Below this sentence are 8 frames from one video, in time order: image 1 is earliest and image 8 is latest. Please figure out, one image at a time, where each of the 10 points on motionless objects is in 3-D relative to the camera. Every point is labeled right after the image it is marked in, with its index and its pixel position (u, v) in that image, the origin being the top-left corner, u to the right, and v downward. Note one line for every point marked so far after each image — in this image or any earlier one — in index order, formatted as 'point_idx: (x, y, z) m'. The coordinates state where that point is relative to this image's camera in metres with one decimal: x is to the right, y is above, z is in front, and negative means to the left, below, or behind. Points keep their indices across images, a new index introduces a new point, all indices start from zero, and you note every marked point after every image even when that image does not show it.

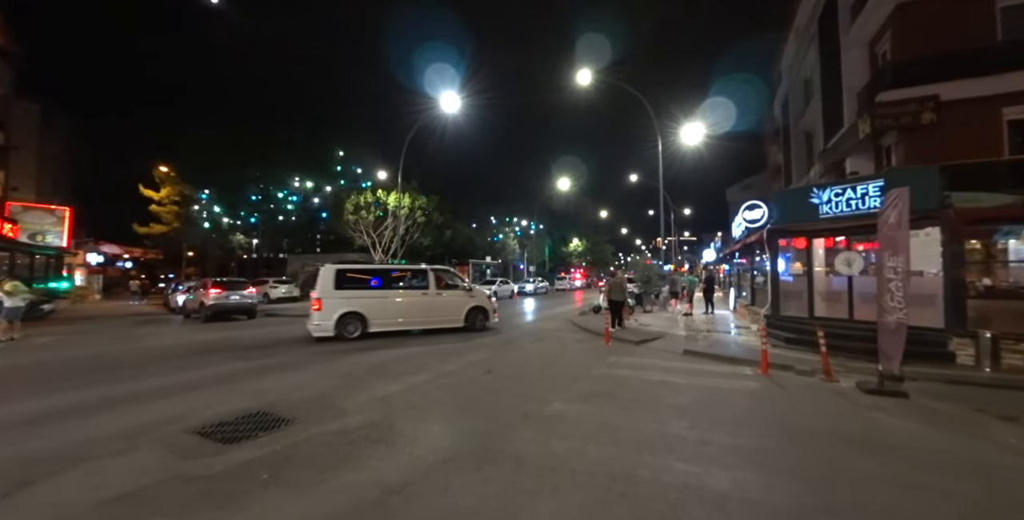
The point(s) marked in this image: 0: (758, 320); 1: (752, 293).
0: (+8.1, -2.0, +13.0) m
1: (+9.4, -1.3, +15.5) m
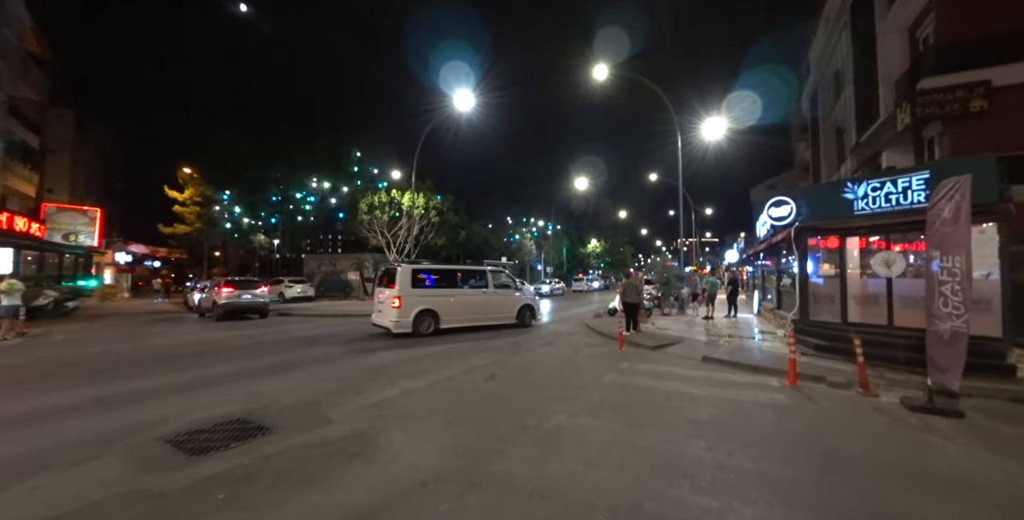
0: (+8.4, -2.1, +12.1) m
1: (+9.8, -1.3, +14.5) m
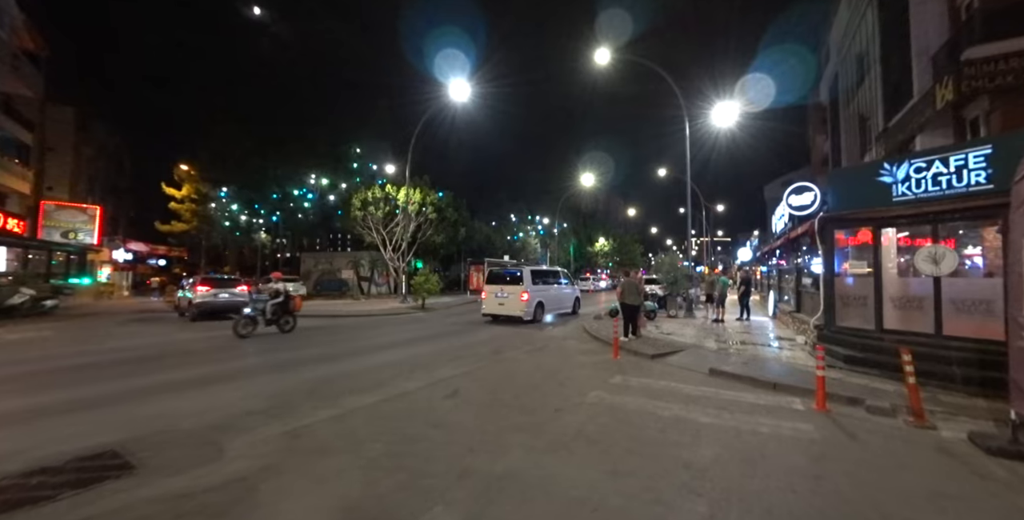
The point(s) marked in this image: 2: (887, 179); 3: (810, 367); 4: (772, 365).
0: (+7.9, -2.0, +10.6) m
1: (+9.4, -1.2, +13.0) m
2: (+7.6, +1.6, +8.0) m
3: (+5.8, -2.1, +7.7) m
4: (+5.3, -2.1, +8.0) m
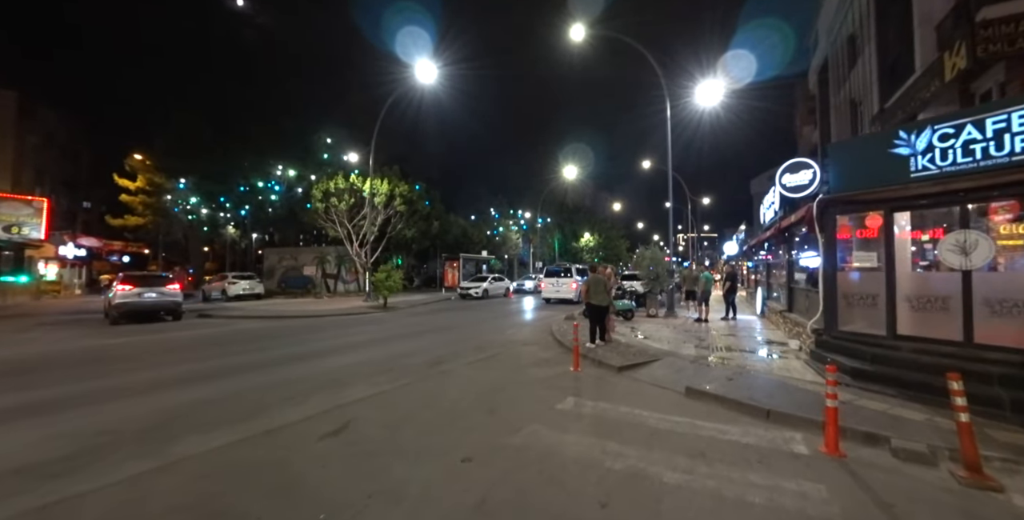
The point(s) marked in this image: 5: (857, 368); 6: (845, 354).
0: (+6.6, -1.8, +9.1) m
1: (+8.1, -1.0, +11.5) m
2: (+6.4, +1.8, +6.5) m
3: (+4.6, -1.9, +6.1) m
4: (+4.1, -2.0, +6.5) m
5: (+5.6, -1.7, +6.4) m
6: (+5.9, -1.7, +7.0) m
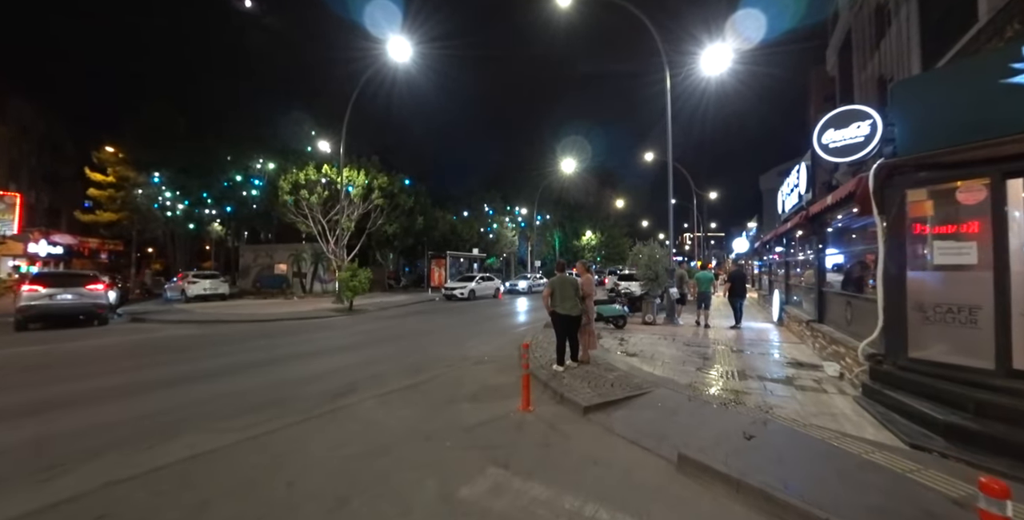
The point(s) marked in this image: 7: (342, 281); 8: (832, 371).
0: (+5.6, -1.7, +6.7) m
1: (+7.1, -0.9, +9.1) m
2: (+5.3, +1.9, +4.1) m
3: (+3.5, -1.9, +3.8) m
4: (+3.0, -1.9, +4.1) m
5: (+4.5, -1.6, +4.0) m
6: (+4.8, -1.6, +4.6) m
7: (-8.2, -1.0, +18.9) m
8: (+5.4, -1.9, +6.6) m
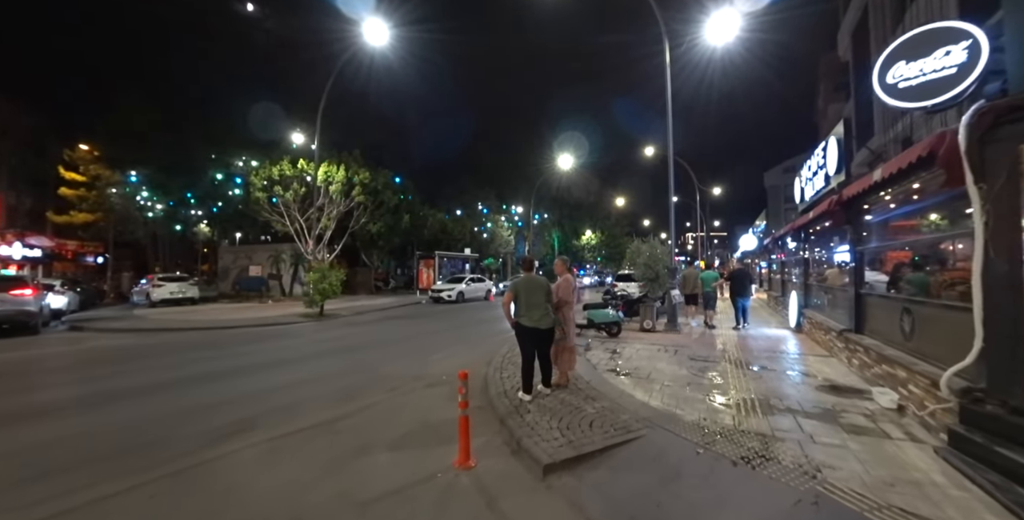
0: (+4.9, -1.6, +5.0) m
1: (+6.4, -0.8, +7.5) m
2: (+4.7, +2.0, +2.4) m
3: (+2.8, -1.8, +2.1) m
4: (+2.3, -1.8, +2.5) m
5: (+3.8, -1.6, +2.3) m
6: (+4.2, -1.5, +3.0) m
7: (-8.8, -1.0, +17.3) m
8: (+4.7, -1.8, +5.0) m
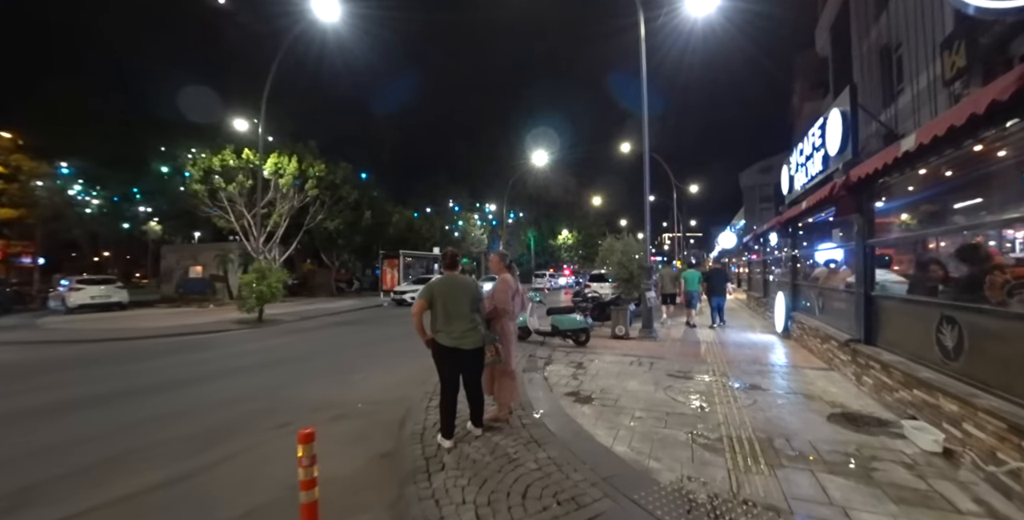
0: (+4.1, -1.5, +3.8) m
1: (+5.4, -0.8, +6.3) m
2: (+3.9, +2.1, +1.2) m
3: (+2.2, -1.7, +0.7) m
4: (+1.6, -1.7, +1.1) m
5: (+3.1, -1.5, +1.0) m
6: (+3.4, -1.4, +1.7) m
7: (-10.2, -1.0, +15.3) m
8: (+3.9, -1.7, +3.7) m
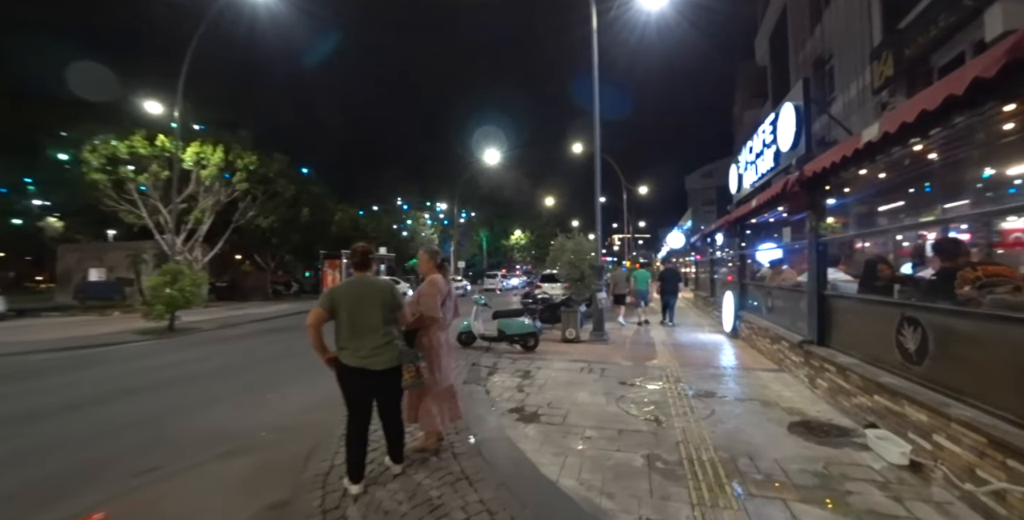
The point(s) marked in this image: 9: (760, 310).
0: (+3.5, -1.5, +3.5) m
1: (+4.5, -0.8, +6.1) m
2: (+3.6, +2.1, +0.9) m
3: (+1.9, -1.7, +0.3) m
4: (+1.3, -1.7, +0.5) m
5: (+2.8, -1.4, +0.6) m
6: (+3.1, -1.4, +1.3) m
7: (-12.0, -1.0, +13.4) m
8: (+3.3, -1.7, +3.4) m
9: (+5.6, -1.2, +8.9) m
